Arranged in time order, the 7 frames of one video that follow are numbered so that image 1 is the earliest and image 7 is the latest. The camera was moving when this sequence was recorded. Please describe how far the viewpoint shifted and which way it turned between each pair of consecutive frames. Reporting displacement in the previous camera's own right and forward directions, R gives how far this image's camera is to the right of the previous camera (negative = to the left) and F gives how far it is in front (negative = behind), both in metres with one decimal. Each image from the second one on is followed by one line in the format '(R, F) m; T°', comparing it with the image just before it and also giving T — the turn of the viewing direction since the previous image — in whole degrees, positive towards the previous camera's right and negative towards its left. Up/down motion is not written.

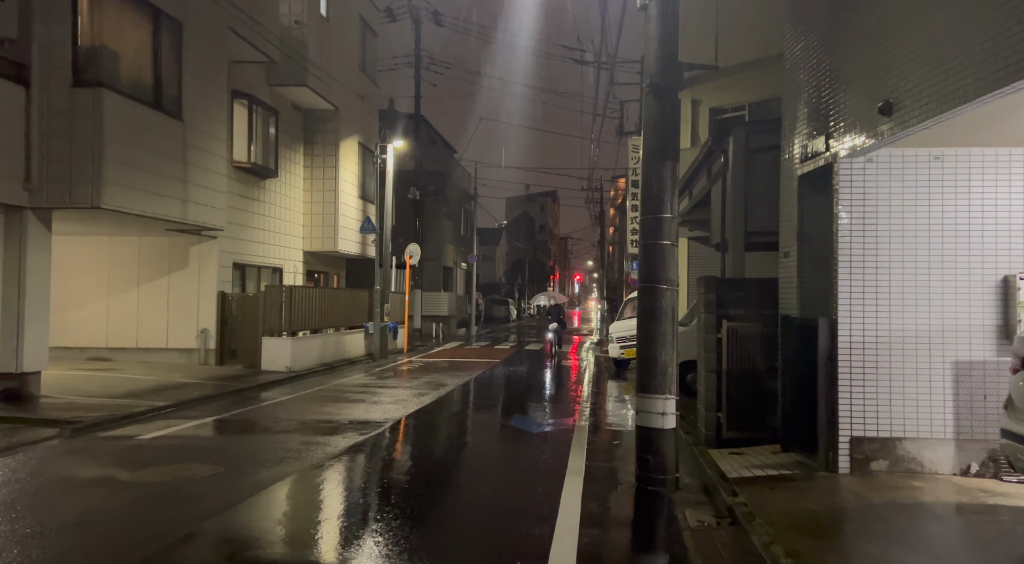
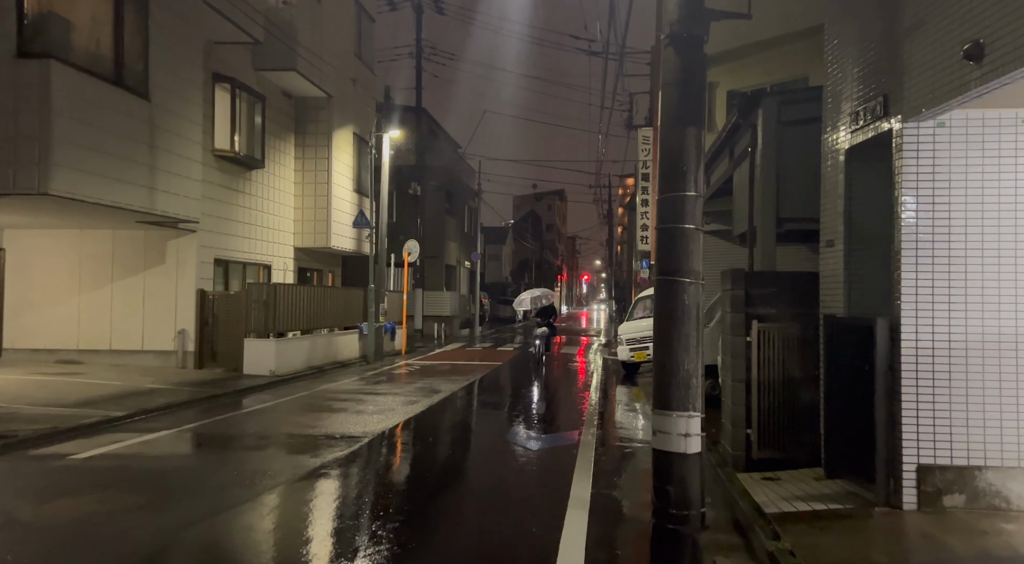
(+0.2, +1.3) m; -1°
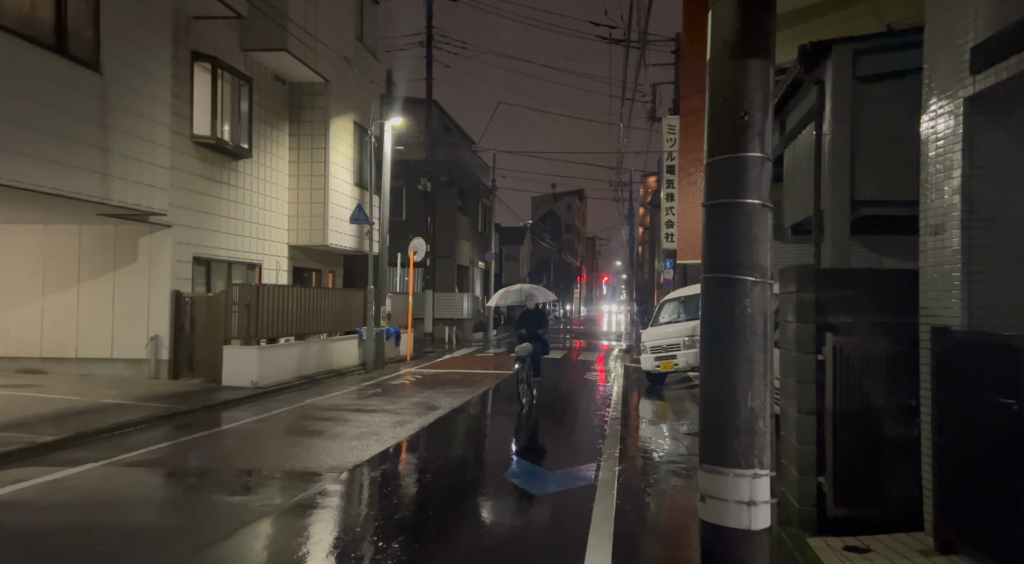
(+0.2, +1.9) m; -2°
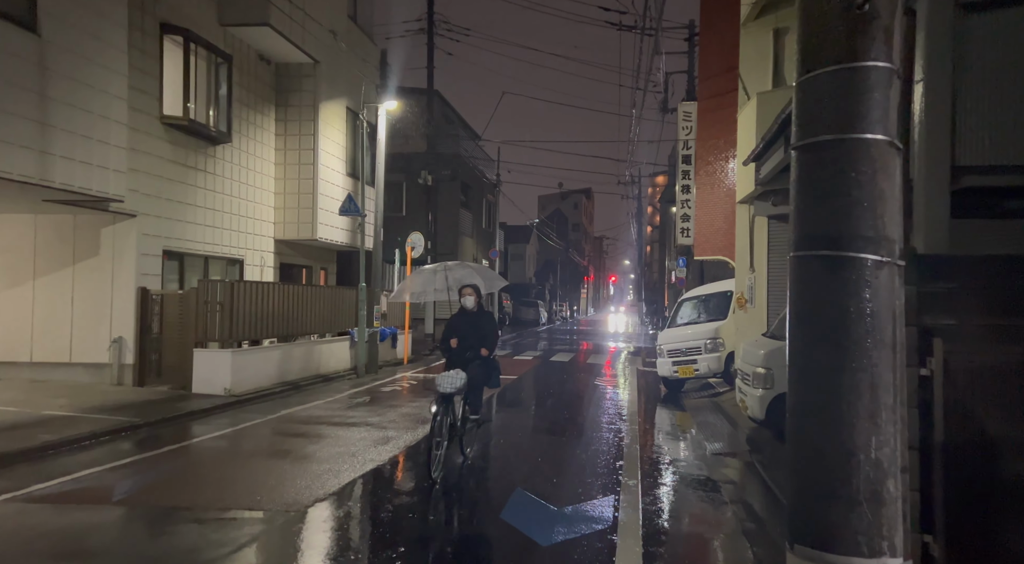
(+0.1, +1.6) m; -1°
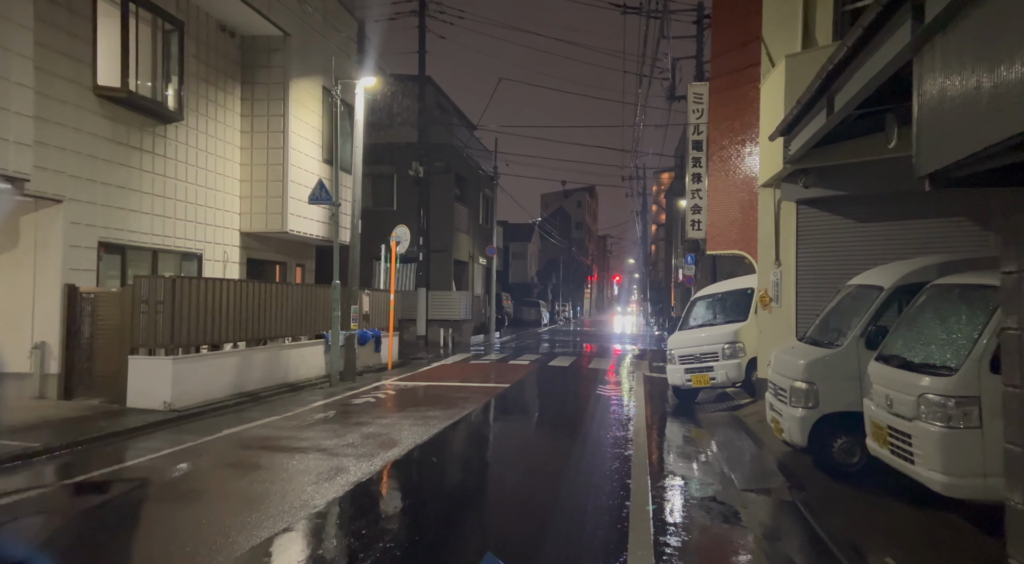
(+0.3, +1.9) m; 0°
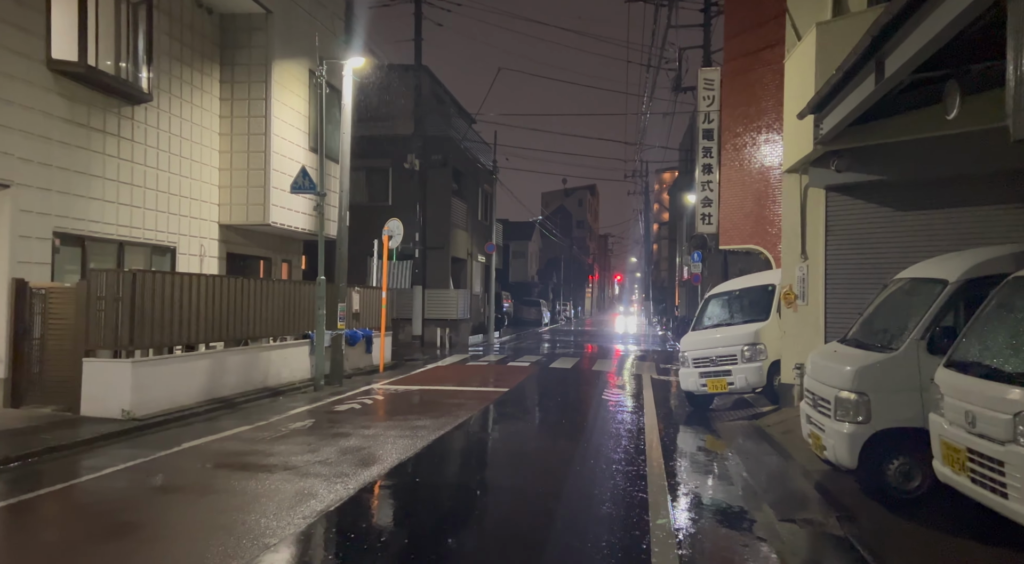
(0.0, +1.2) m; 0°
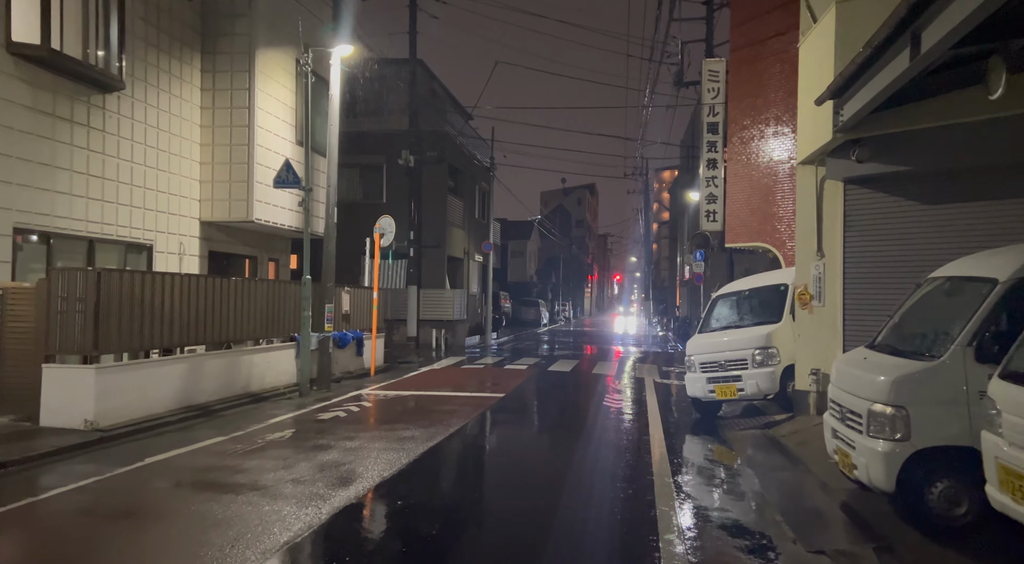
(+0.1, +0.8) m; 0°
